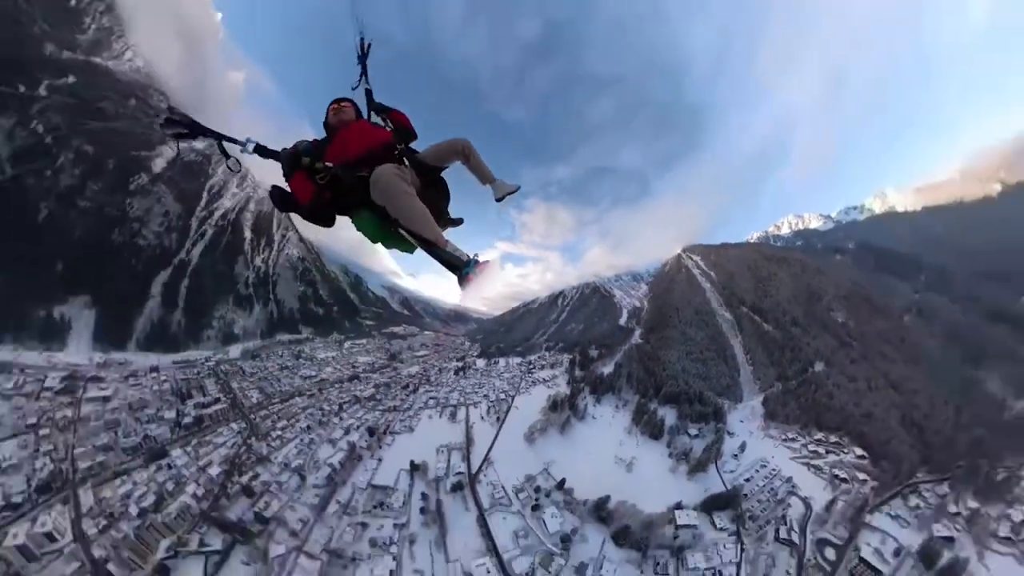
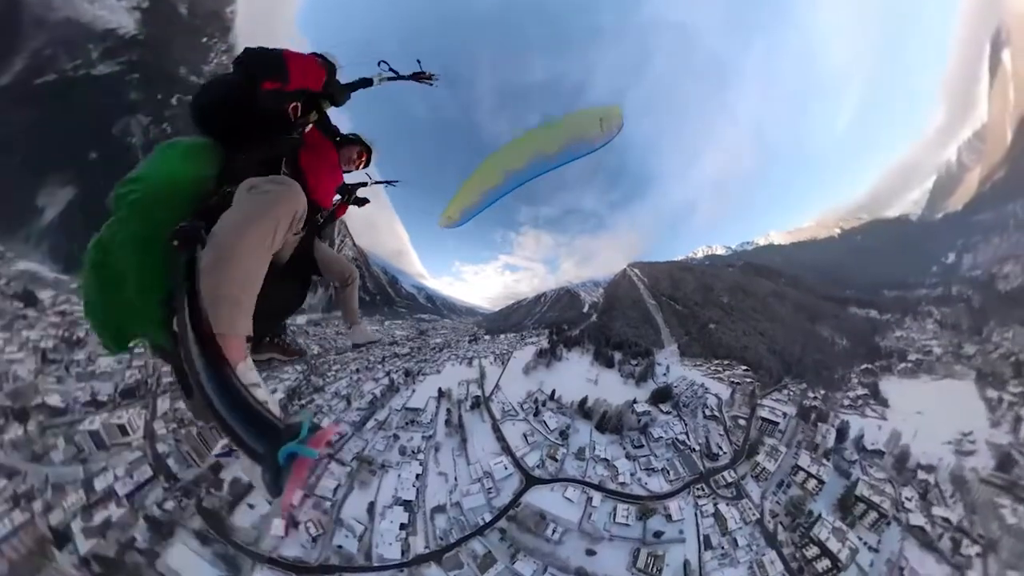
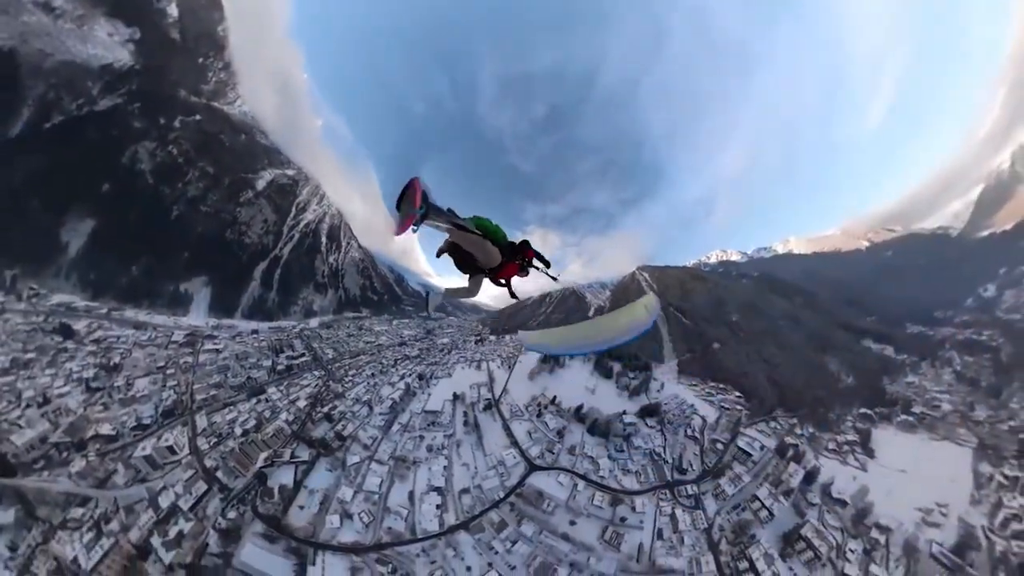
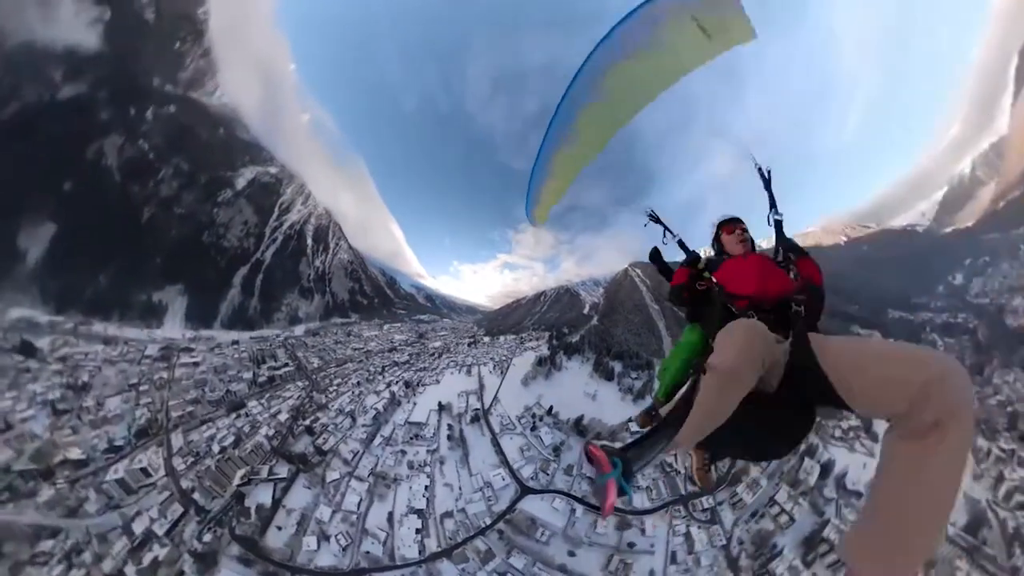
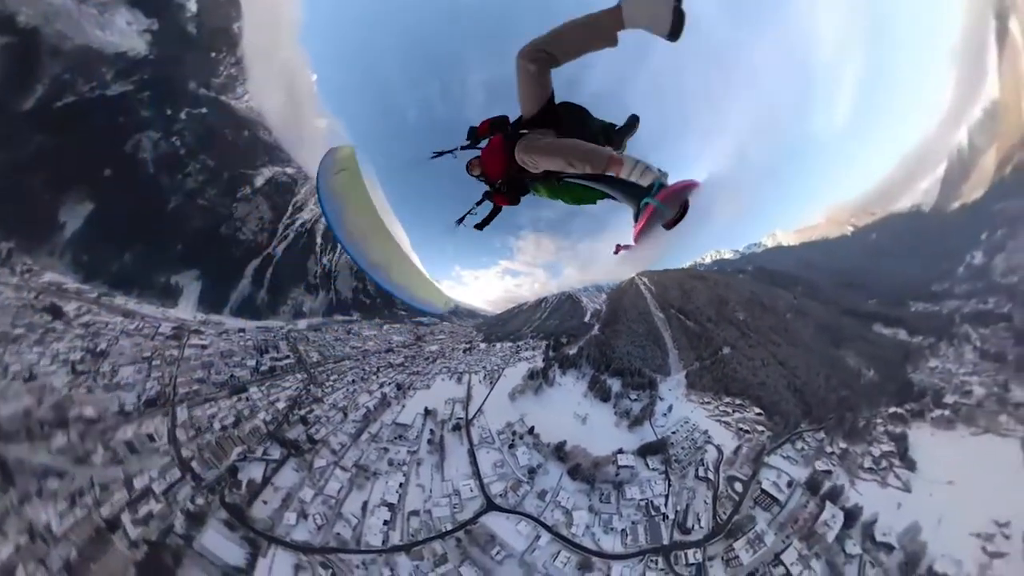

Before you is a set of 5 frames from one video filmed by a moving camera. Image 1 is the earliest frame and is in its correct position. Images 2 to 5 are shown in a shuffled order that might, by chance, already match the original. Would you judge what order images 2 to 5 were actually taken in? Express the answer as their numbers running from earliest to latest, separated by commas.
5, 4, 3, 2
